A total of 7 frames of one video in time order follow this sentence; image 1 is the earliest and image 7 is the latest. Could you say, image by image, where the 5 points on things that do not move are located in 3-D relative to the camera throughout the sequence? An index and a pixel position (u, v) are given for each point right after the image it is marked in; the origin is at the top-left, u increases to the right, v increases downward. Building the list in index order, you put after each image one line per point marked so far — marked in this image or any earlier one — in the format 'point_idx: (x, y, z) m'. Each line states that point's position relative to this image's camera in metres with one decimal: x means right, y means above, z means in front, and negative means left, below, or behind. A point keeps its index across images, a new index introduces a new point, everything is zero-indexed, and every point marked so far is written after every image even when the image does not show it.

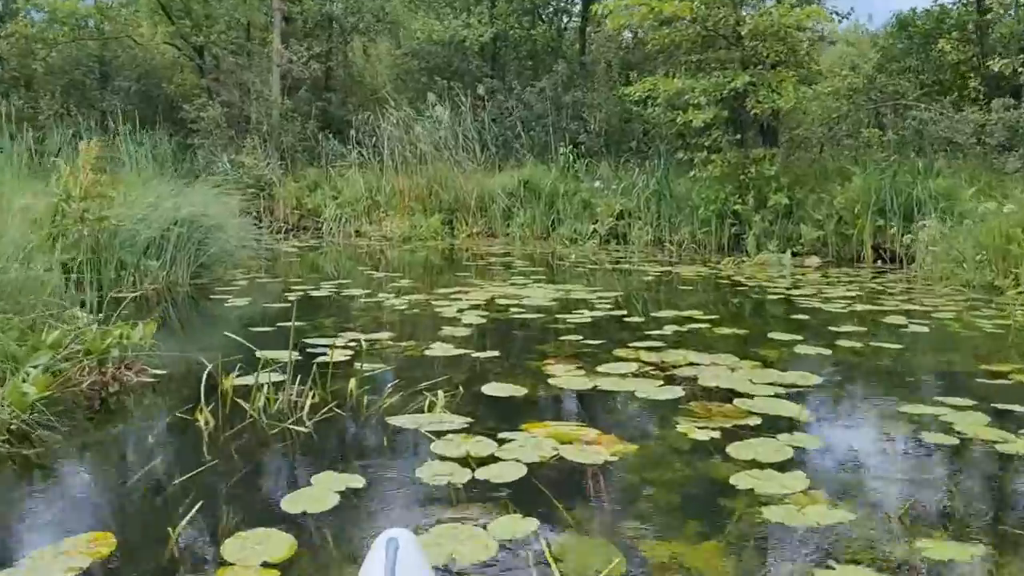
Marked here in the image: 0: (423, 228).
0: (-0.9, +0.6, +9.7) m
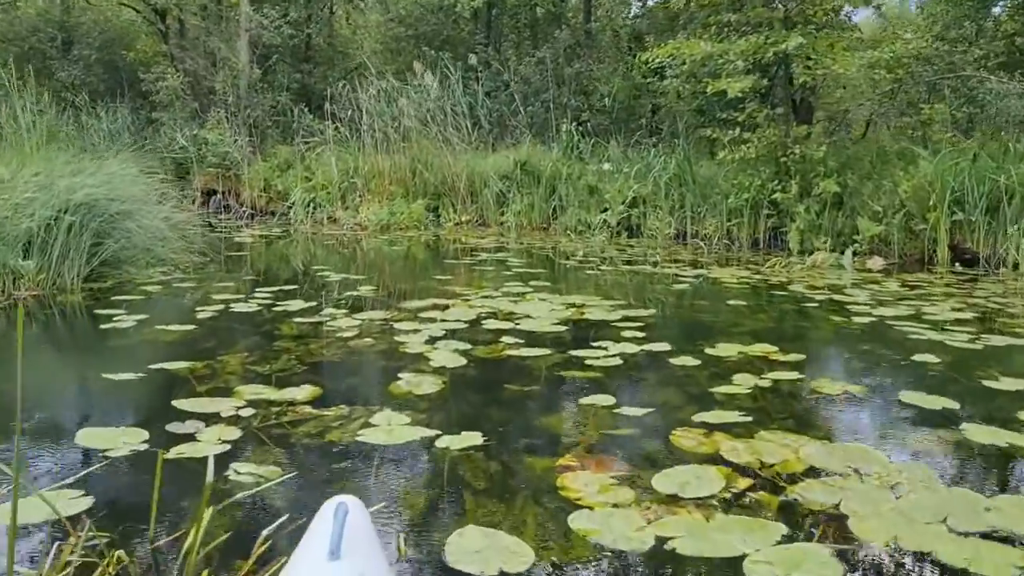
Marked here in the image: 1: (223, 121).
0: (-1.0, +0.7, +8.4) m
1: (-3.3, +1.9, +10.6) m
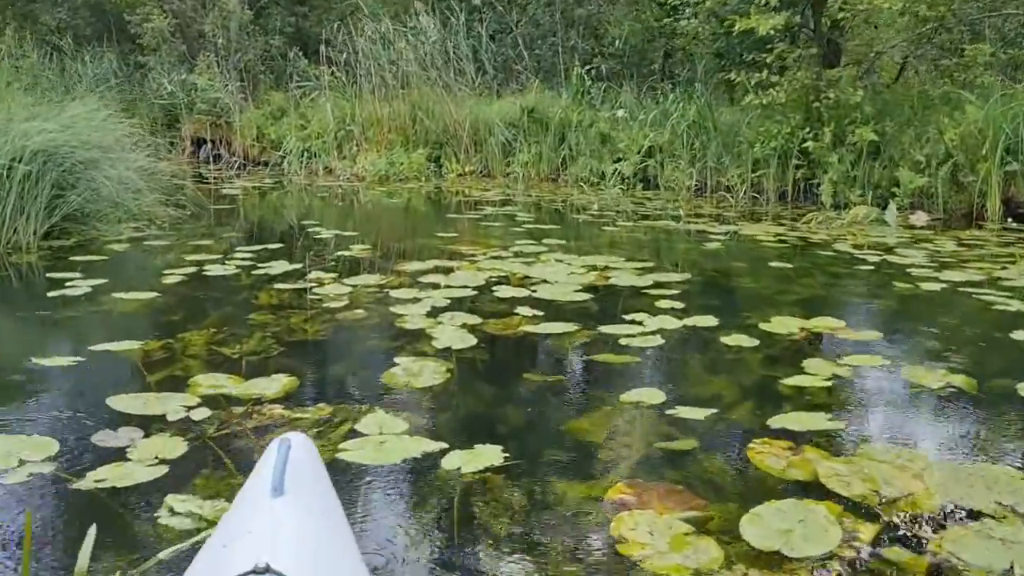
0: (-0.9, +1.1, +7.9) m
1: (-3.2, +2.4, +10.0) m
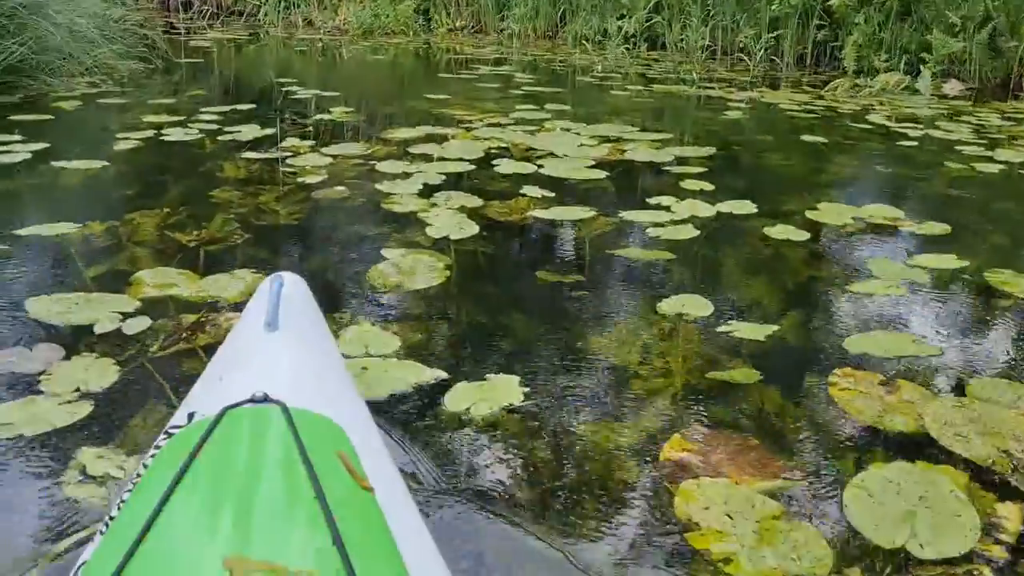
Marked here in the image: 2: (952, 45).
0: (-1.0, +2.1, +7.3) m
1: (-3.3, +3.8, +9.2) m
2: (+2.3, +1.3, +4.9) m
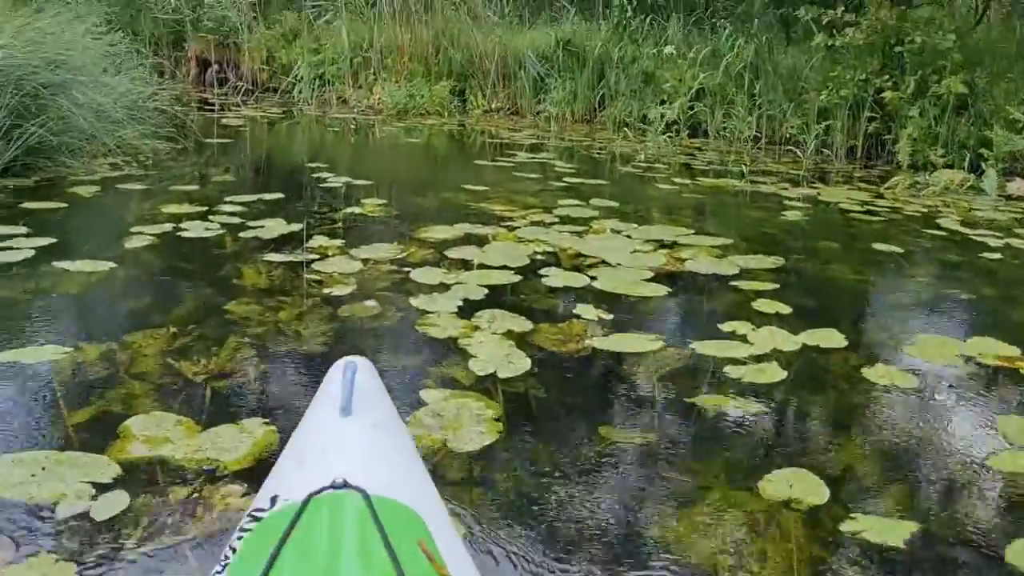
0: (-0.7, +1.5, +7.2) m
1: (-2.9, +3.1, +9.3) m
2: (+2.5, +0.7, +4.6) m
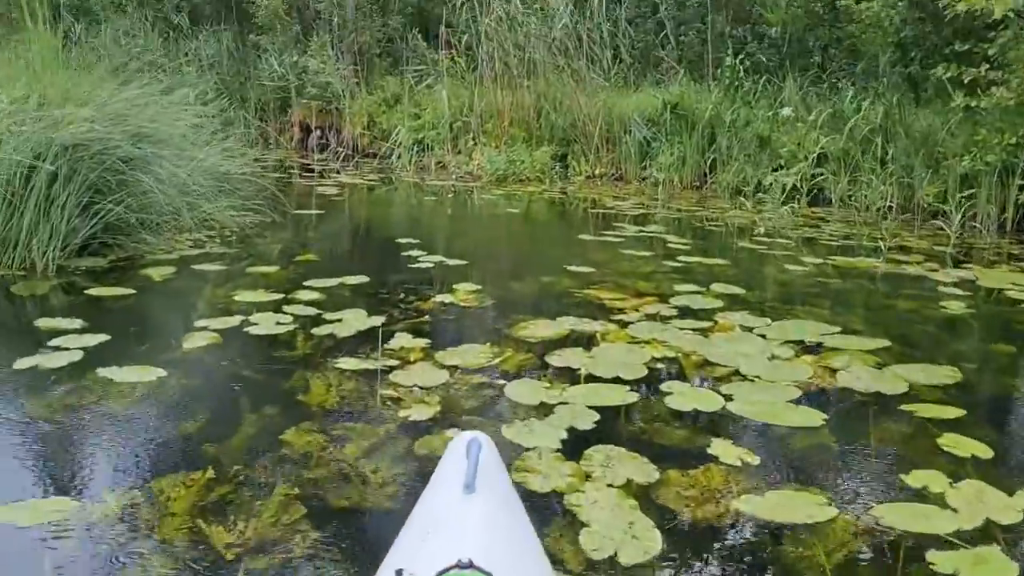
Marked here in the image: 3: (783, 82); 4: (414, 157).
0: (+0.1, +0.9, +6.9) m
1: (-1.9, +2.4, +9.3) m
2: (+3.0, +0.3, +4.0) m
3: (+2.0, +1.5, +7.0) m
4: (-0.8, +1.0, +7.4) m
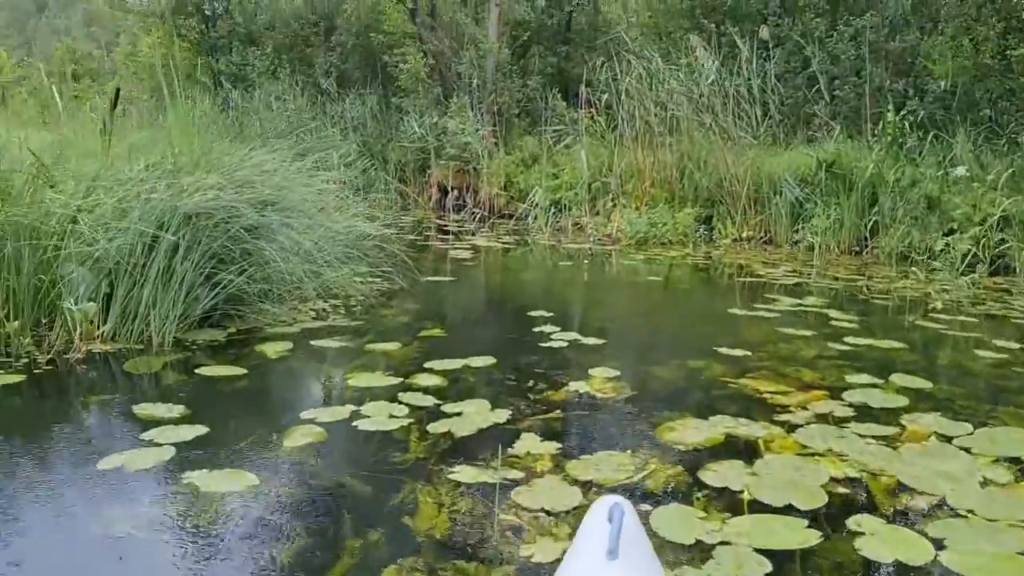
0: (+1.1, +0.4, +6.6) m
1: (-0.5, +1.8, +9.3) m
2: (+3.5, 0.0, +3.2) m
3: (+3.0, +1.0, +6.4) m
4: (+0.3, +0.5, +7.2) m
